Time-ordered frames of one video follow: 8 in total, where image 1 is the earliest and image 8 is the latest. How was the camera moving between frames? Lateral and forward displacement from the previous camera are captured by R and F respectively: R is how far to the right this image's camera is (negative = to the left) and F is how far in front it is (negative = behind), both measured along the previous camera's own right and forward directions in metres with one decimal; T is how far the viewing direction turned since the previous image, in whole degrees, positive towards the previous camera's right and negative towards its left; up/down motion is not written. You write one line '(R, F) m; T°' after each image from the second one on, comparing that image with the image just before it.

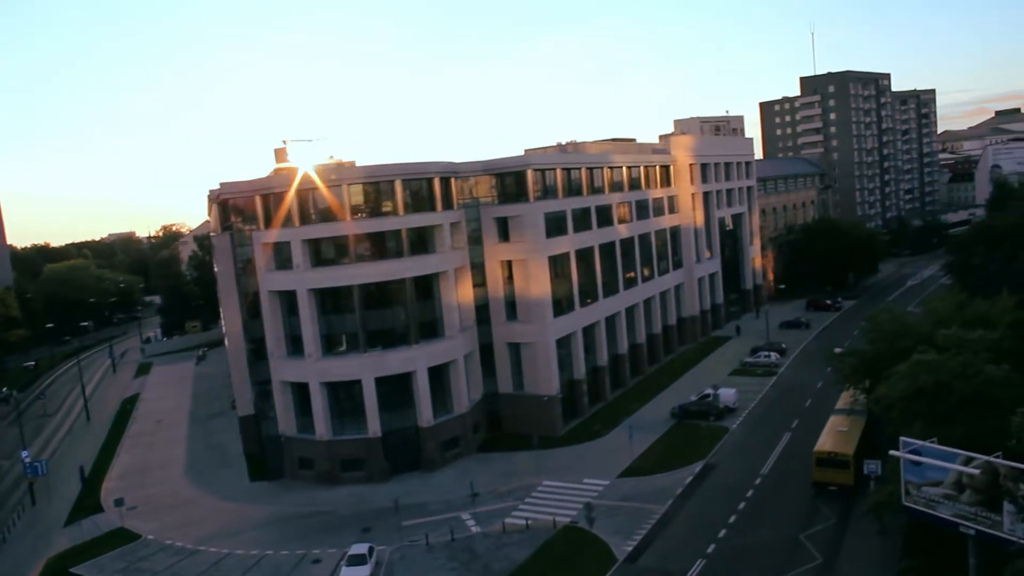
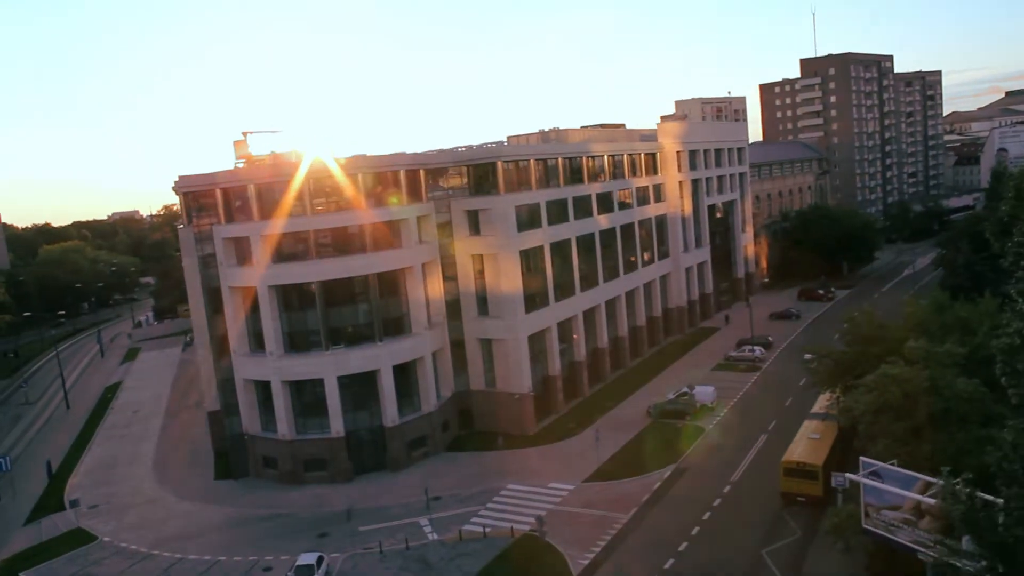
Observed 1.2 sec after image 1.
(+2.1, +1.3) m; -1°
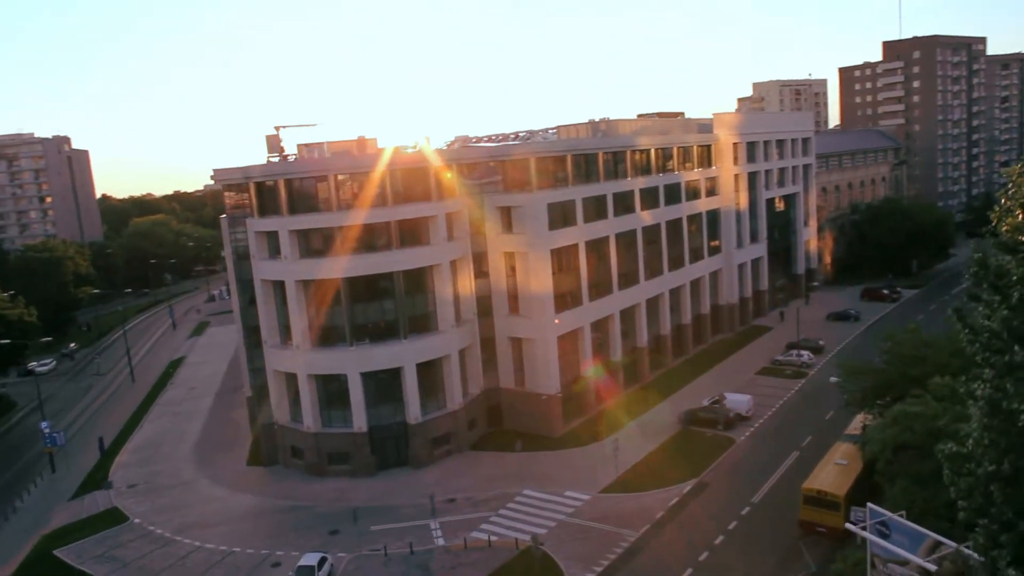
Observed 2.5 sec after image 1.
(+2.6, +0.9) m; -6°
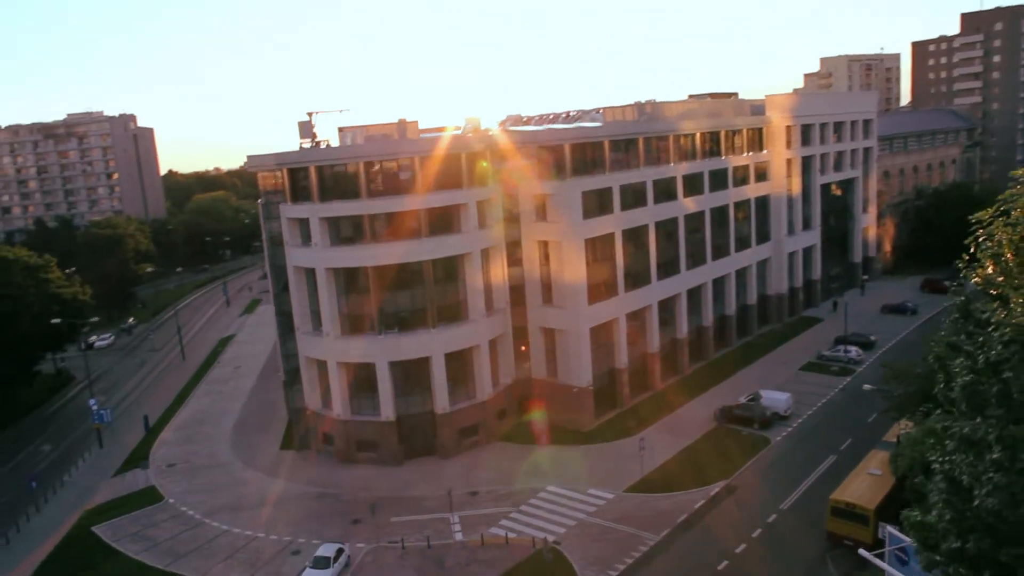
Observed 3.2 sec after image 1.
(+1.6, +0.8) m; -4°
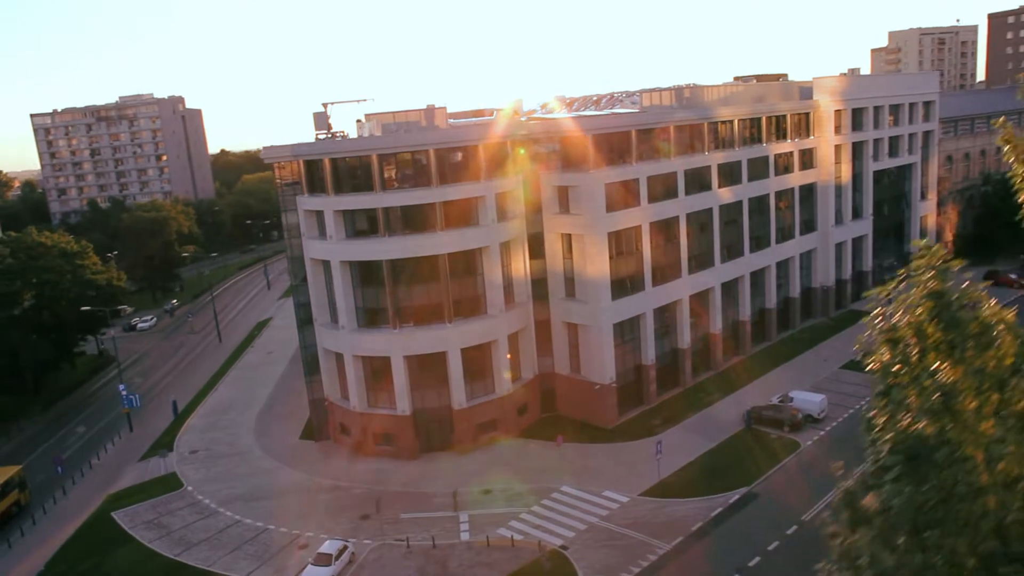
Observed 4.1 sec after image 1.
(+1.7, +1.2) m; -4°
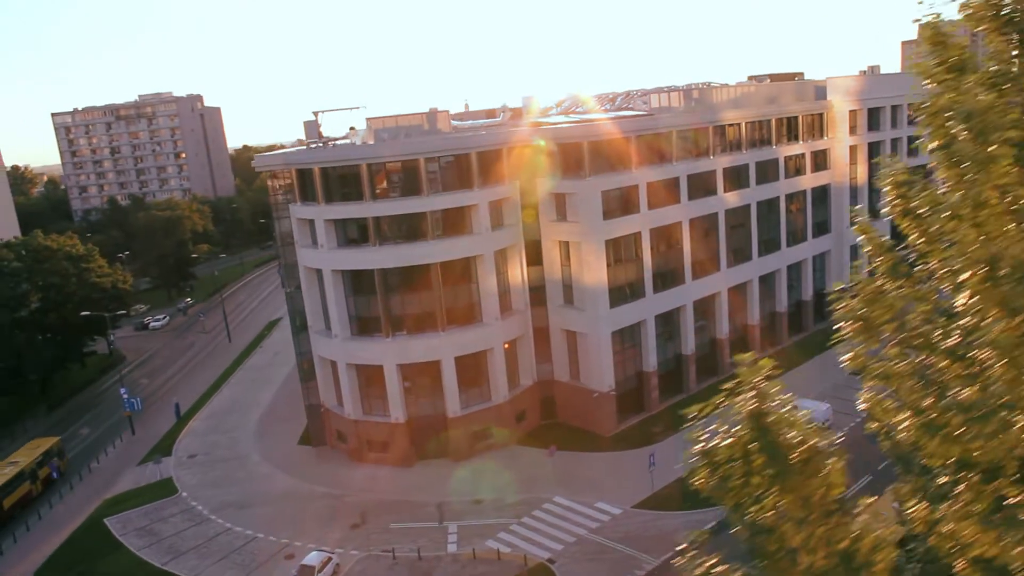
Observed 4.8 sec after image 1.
(+1.5, +0.6) m; -2°
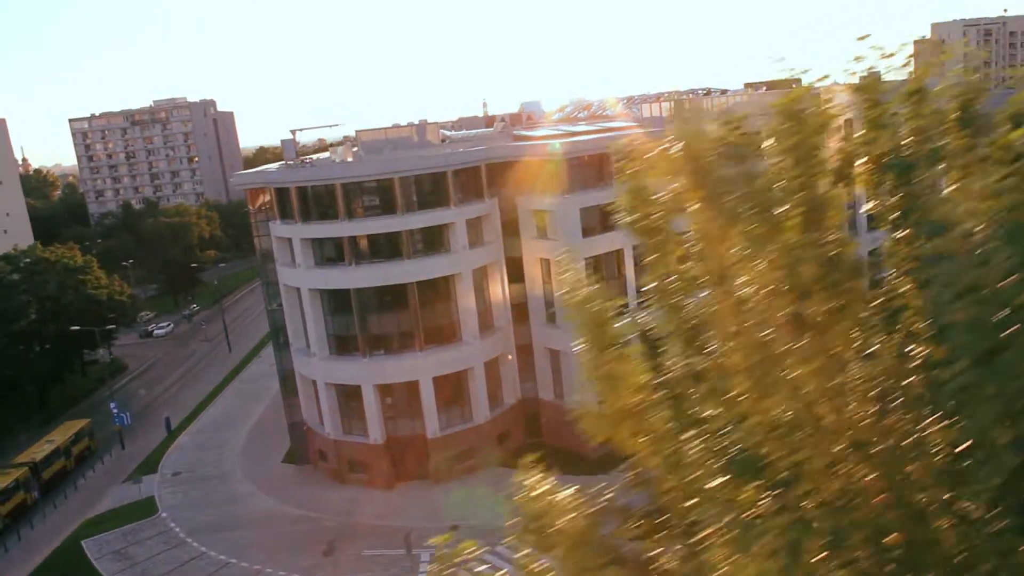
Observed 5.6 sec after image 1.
(+2.3, +0.6) m; -2°
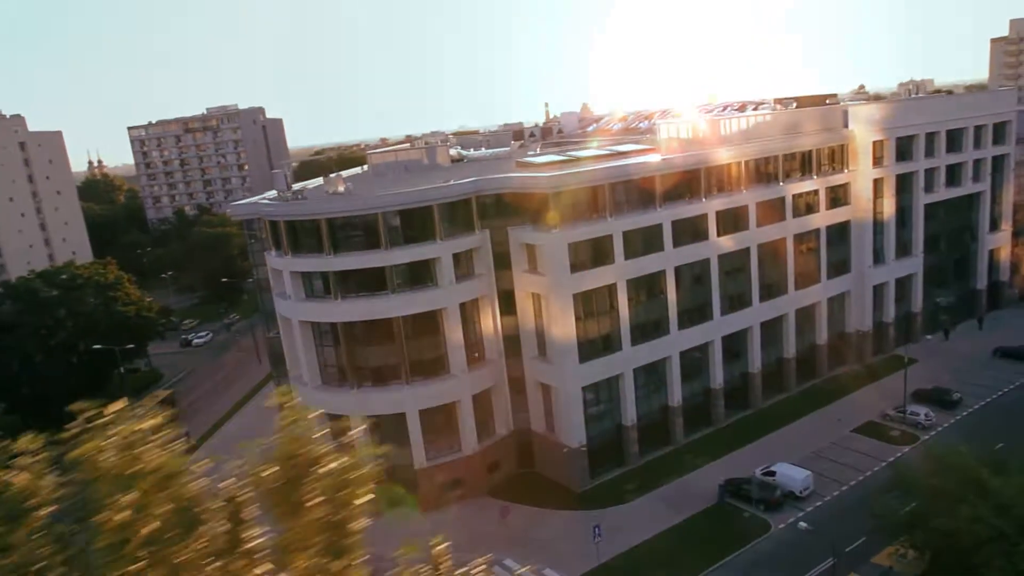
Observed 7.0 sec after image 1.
(+3.8, +0.1) m; -5°
